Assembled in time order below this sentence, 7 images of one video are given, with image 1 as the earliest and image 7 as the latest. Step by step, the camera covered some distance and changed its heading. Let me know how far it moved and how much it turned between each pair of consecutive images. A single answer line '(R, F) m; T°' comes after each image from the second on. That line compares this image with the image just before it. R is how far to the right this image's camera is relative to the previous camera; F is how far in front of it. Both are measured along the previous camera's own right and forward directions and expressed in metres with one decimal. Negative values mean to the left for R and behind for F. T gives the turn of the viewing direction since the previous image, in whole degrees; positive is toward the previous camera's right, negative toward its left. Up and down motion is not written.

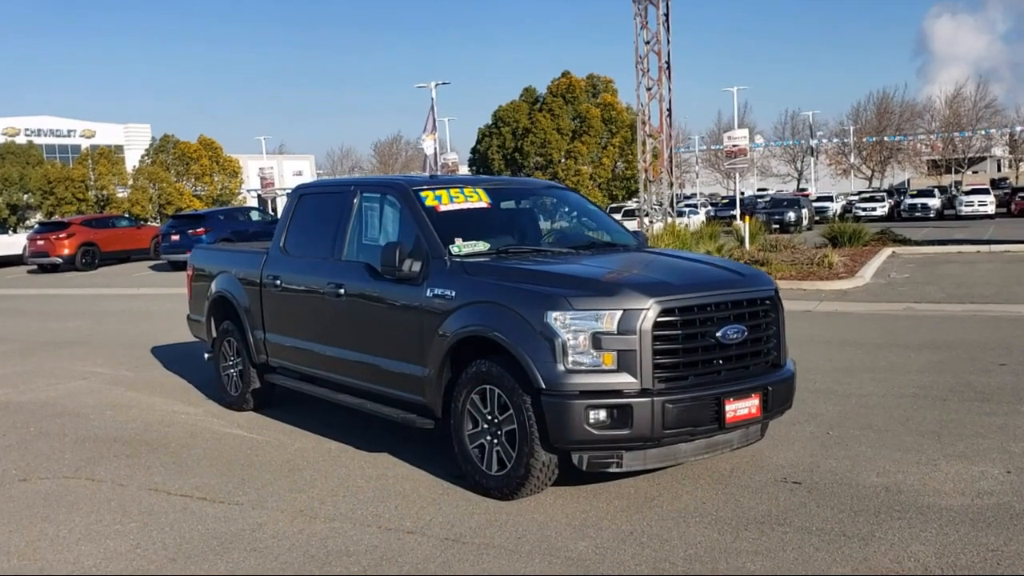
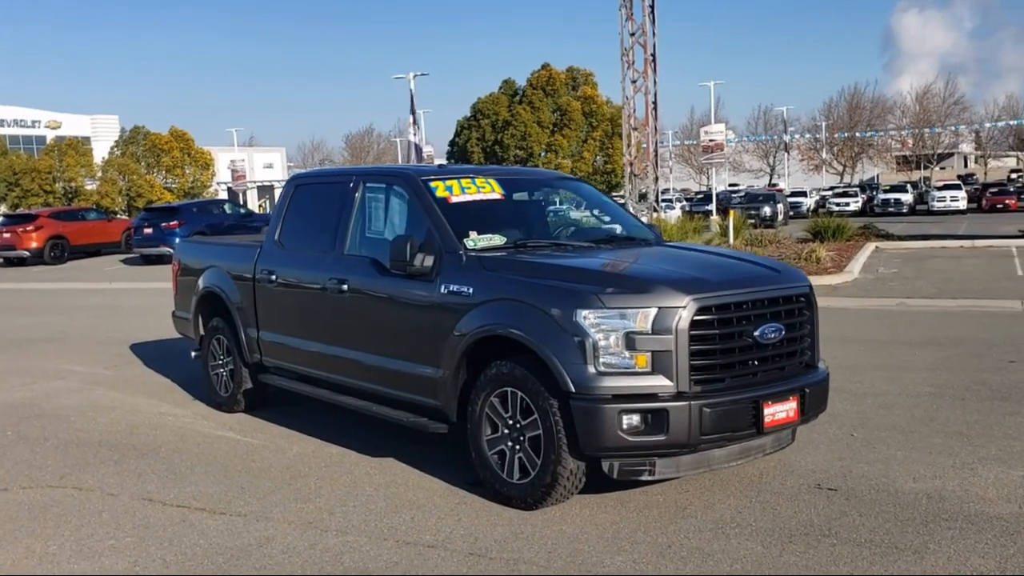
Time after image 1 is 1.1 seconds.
(-0.3, +0.3) m; +2°
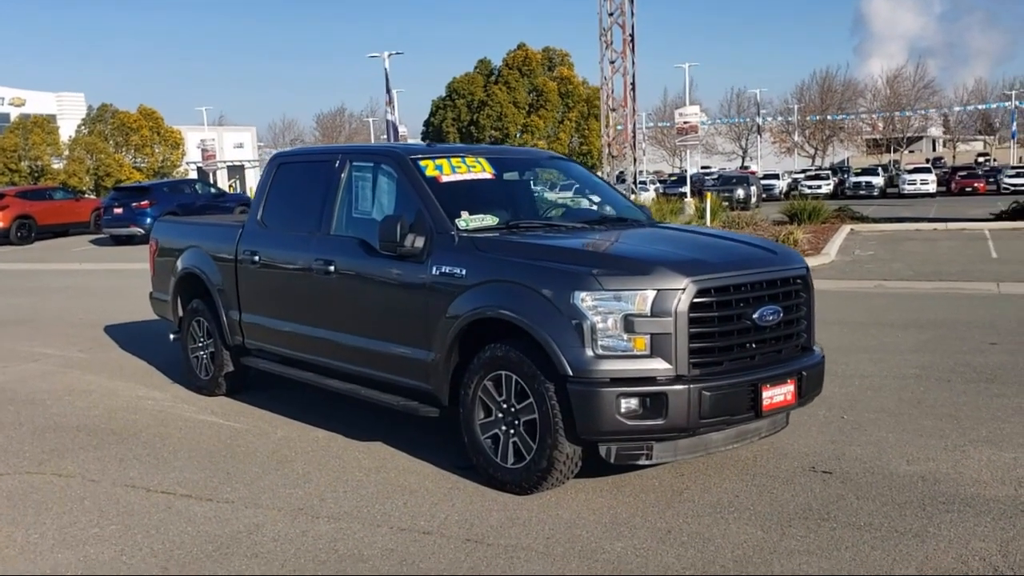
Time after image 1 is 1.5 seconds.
(-0.1, +0.1) m; +2°
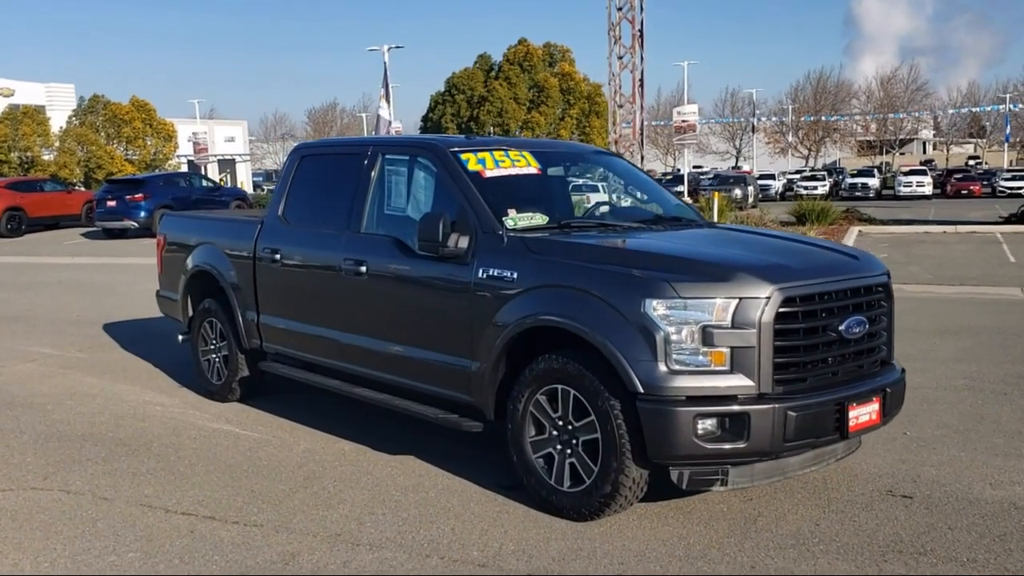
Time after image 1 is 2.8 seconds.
(-0.4, +0.5) m; +1°
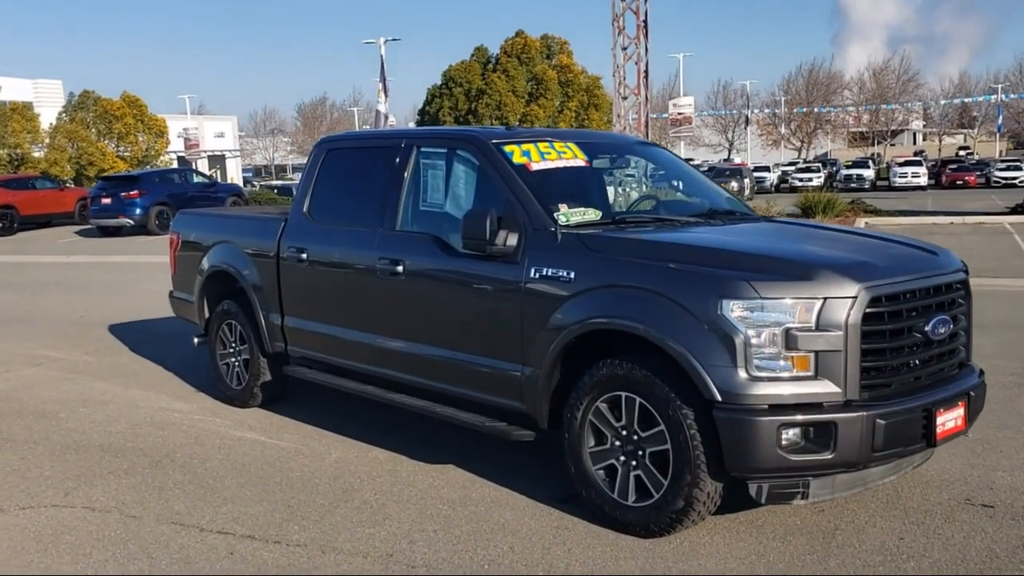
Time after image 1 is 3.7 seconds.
(-0.3, +0.3) m; +1°
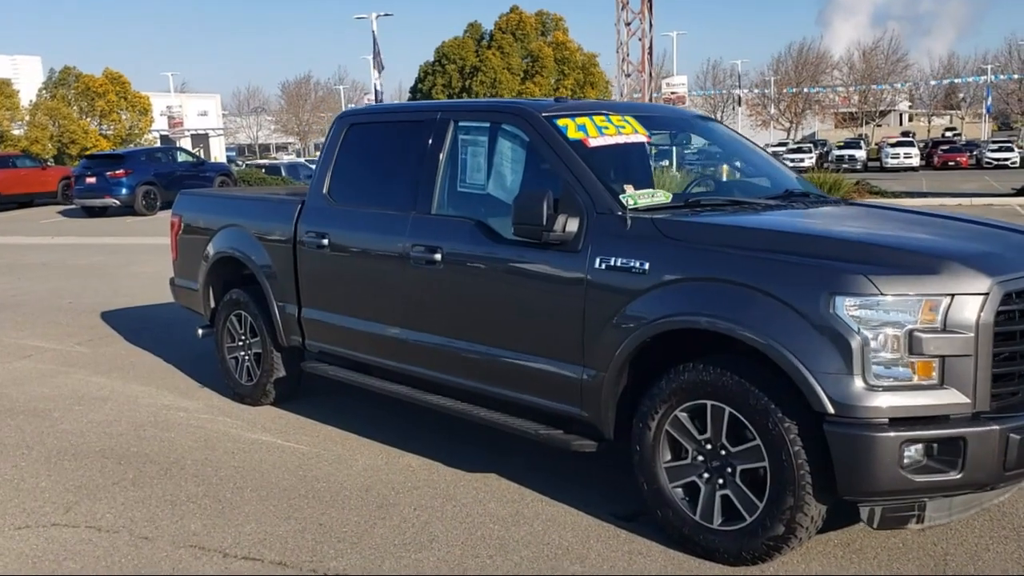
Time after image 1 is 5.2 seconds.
(-0.4, +0.6) m; +1°
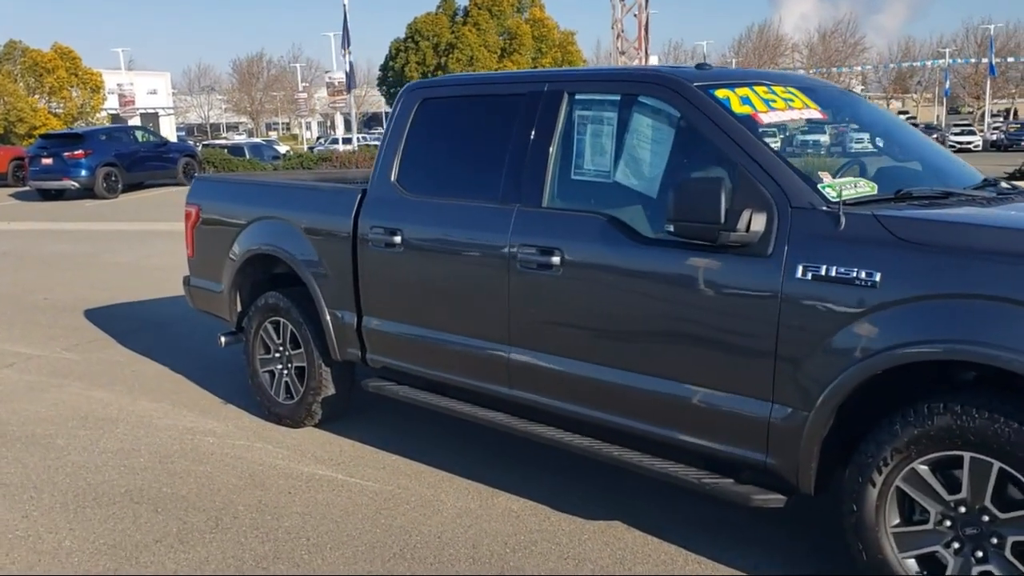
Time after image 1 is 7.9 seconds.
(-0.8, +0.9) m; +3°
